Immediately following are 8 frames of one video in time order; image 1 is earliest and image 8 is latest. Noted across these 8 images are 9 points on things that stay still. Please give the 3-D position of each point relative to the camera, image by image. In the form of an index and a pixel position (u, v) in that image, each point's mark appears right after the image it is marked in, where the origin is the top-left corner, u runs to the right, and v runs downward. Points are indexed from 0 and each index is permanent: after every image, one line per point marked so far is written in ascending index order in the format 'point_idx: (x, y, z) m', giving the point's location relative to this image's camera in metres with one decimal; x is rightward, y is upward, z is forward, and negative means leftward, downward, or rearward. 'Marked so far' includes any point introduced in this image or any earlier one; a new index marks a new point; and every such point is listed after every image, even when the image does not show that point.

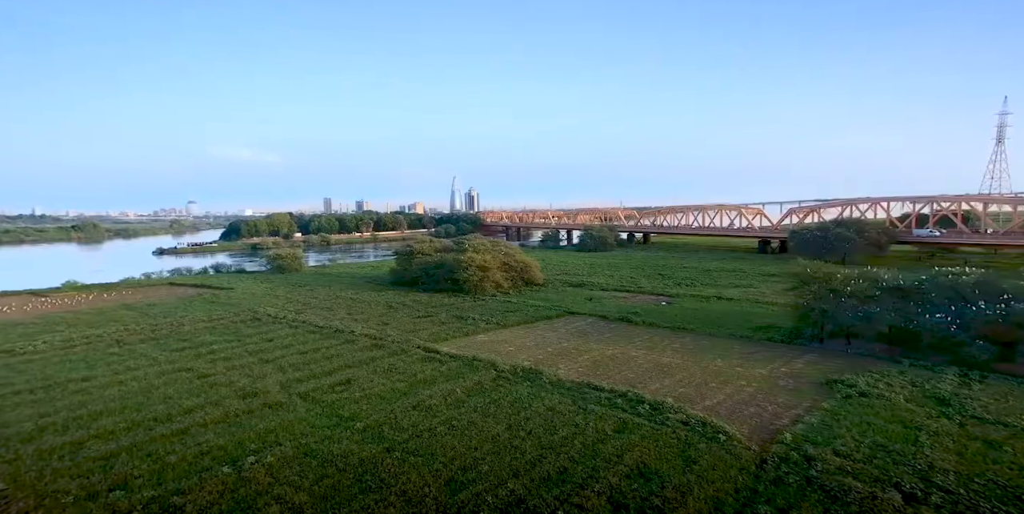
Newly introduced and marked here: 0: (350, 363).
0: (-2.6, -1.7, +9.1) m
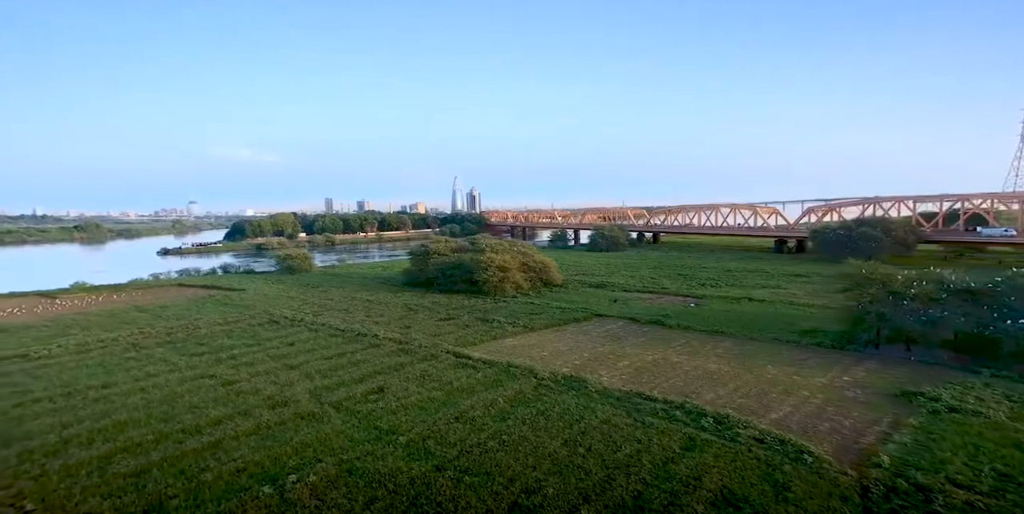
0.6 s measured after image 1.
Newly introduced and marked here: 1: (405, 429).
0: (-2.0, -1.8, +8.8) m
1: (-1.2, -1.9, +6.1) m
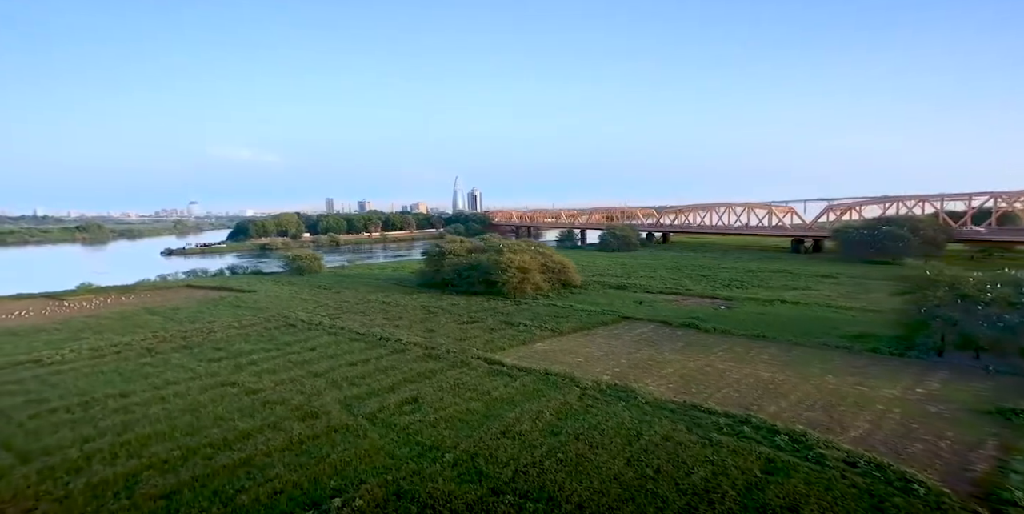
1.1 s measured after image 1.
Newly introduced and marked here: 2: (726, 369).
0: (-1.5, -1.8, +8.4) m
1: (-0.6, -1.9, +5.7) m
2: (+3.0, -1.5, +7.8) m
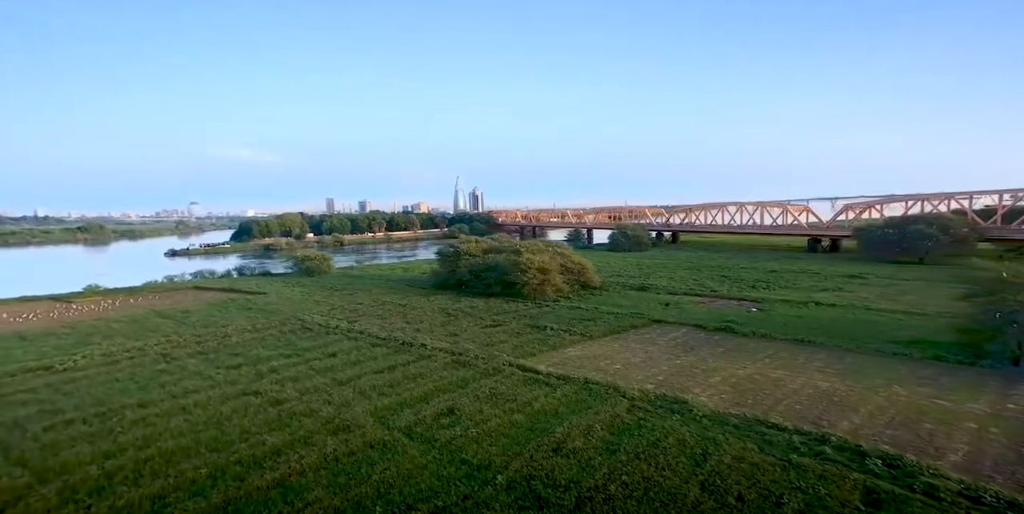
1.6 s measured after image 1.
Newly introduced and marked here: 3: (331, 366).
0: (-1.0, -1.8, +8.0) m
1: (-0.1, -1.9, +5.3) m
2: (+3.5, -1.6, +7.3) m
3: (-3.2, -1.9, +9.8) m
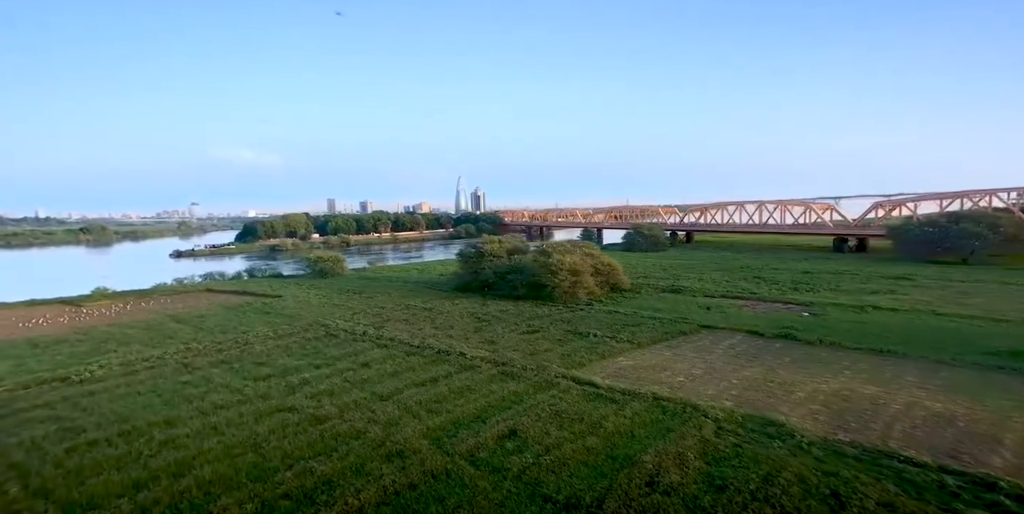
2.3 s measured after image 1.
0: (-0.2, -1.9, +7.3) m
1: (+0.6, -2.0, +4.6) m
2: (+4.3, -1.6, +6.6) m
3: (-2.4, -2.0, +9.2) m
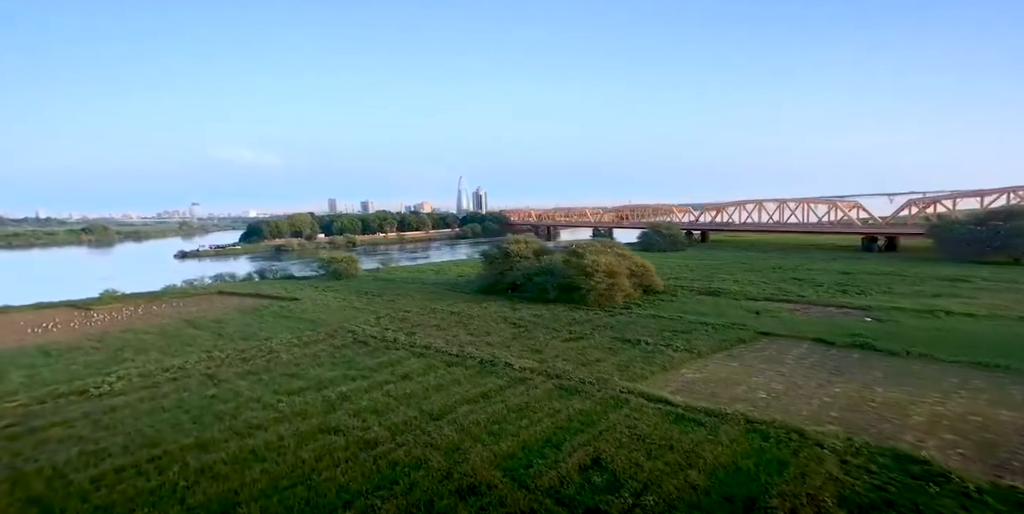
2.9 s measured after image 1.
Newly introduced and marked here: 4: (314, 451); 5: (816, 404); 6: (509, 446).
0: (+0.6, -2.0, +6.6) m
1: (+1.5, -2.1, +3.8) m
2: (+5.1, -1.6, +5.8) m
3: (-1.5, -2.0, +8.5) m
4: (-2.3, -2.2, +6.4) m
5: (+3.5, -1.8, +6.5) m
6: (0.0, -2.1, +6.1) m
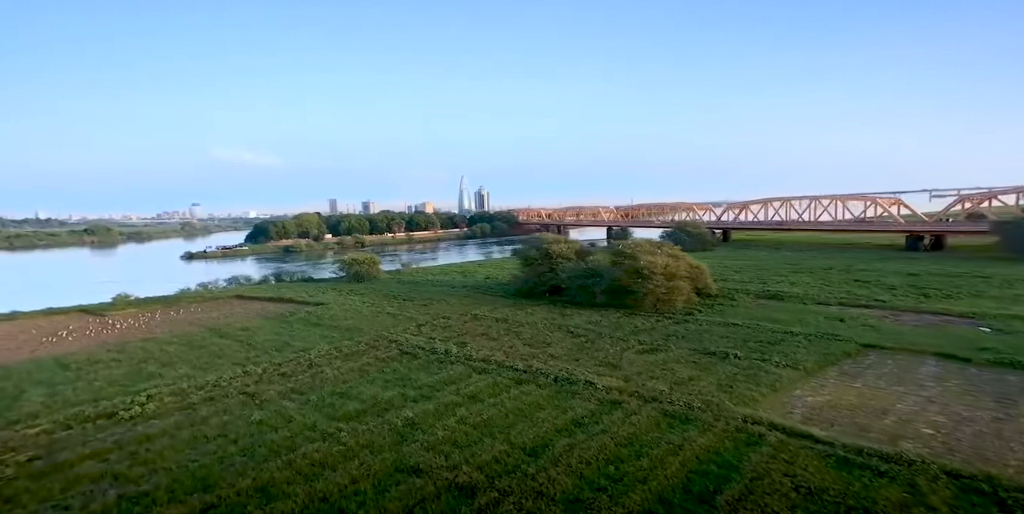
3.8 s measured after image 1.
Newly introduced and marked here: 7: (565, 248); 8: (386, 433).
0: (+1.9, -2.0, +5.4) m
1: (+2.6, -2.1, +2.7) m
2: (+6.3, -1.7, +4.7) m
3: (-0.3, -2.1, +7.4) m
4: (-1.1, -2.3, +5.3) m
5: (+4.7, -1.9, +5.3) m
6: (+1.2, -2.1, +5.0) m
7: (+1.8, +0.2, +19.0) m
8: (-1.6, -2.2, +7.1) m
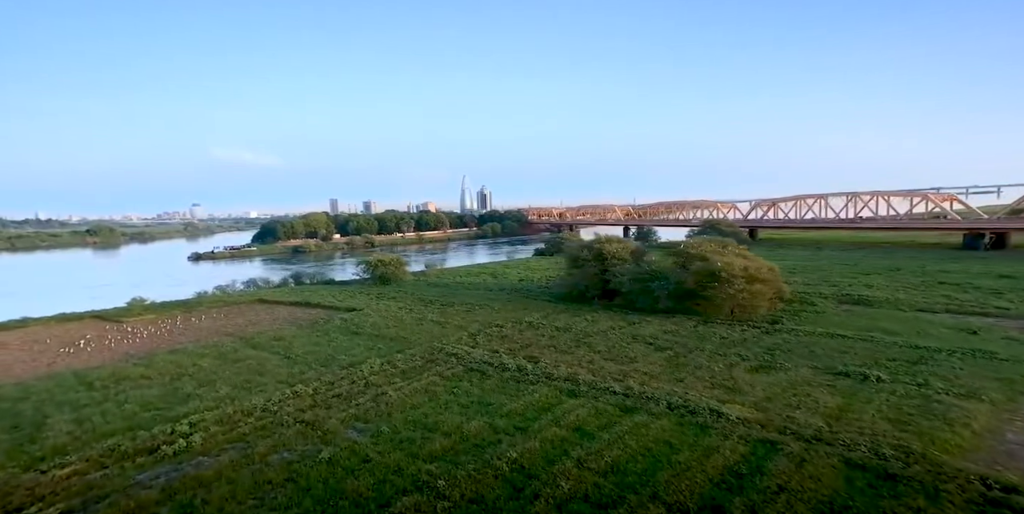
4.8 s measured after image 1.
0: (+3.3, -2.1, +4.0) m
1: (+4.0, -2.2, +1.3) m
2: (+7.7, -1.8, +3.2) m
3: (+1.2, -2.2, +6.0) m
4: (+0.4, -2.4, +3.9) m
5: (+6.1, -1.9, +3.9) m
6: (+2.6, -2.2, +3.6) m
7: (+3.4, +0.2, +17.6) m
8: (-0.2, -2.3, +5.8) m
